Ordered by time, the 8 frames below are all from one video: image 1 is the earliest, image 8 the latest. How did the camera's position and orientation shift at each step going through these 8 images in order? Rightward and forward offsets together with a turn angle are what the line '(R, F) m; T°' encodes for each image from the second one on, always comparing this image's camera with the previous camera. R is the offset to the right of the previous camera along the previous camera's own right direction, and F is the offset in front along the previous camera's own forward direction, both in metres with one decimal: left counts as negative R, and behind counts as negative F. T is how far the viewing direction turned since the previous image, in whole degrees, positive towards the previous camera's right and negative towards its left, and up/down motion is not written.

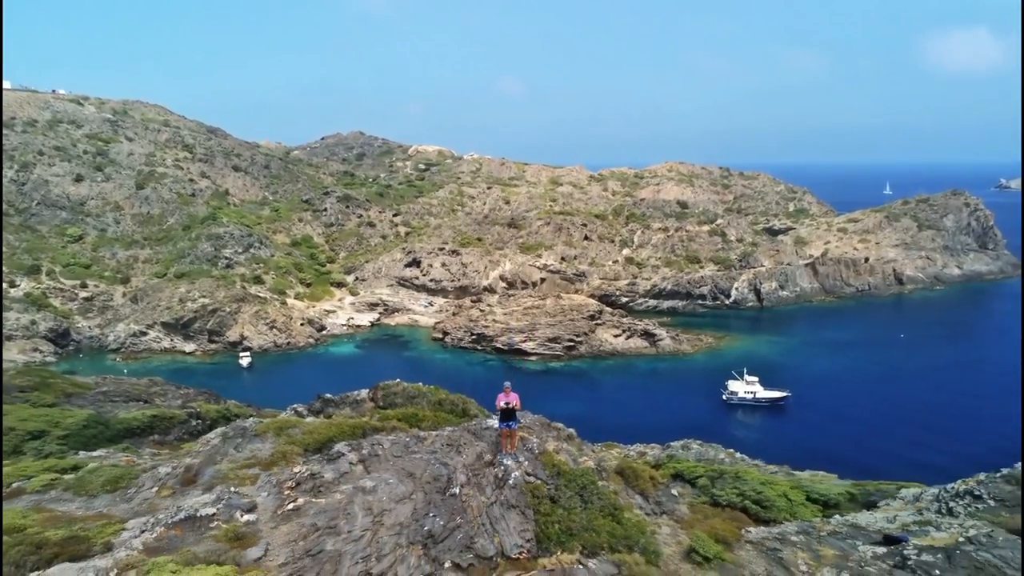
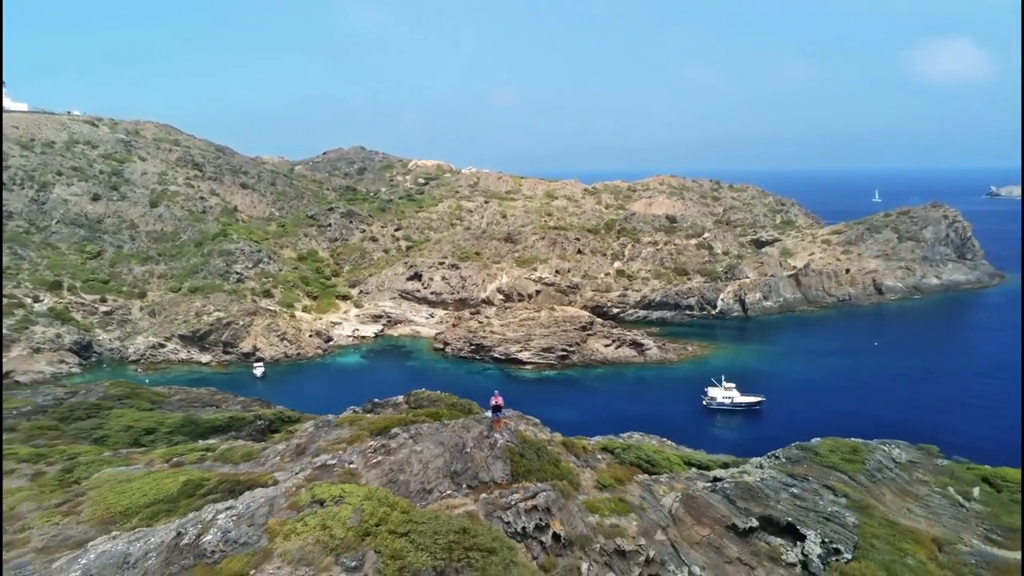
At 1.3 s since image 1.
(+0.1, -3.6) m; 0°
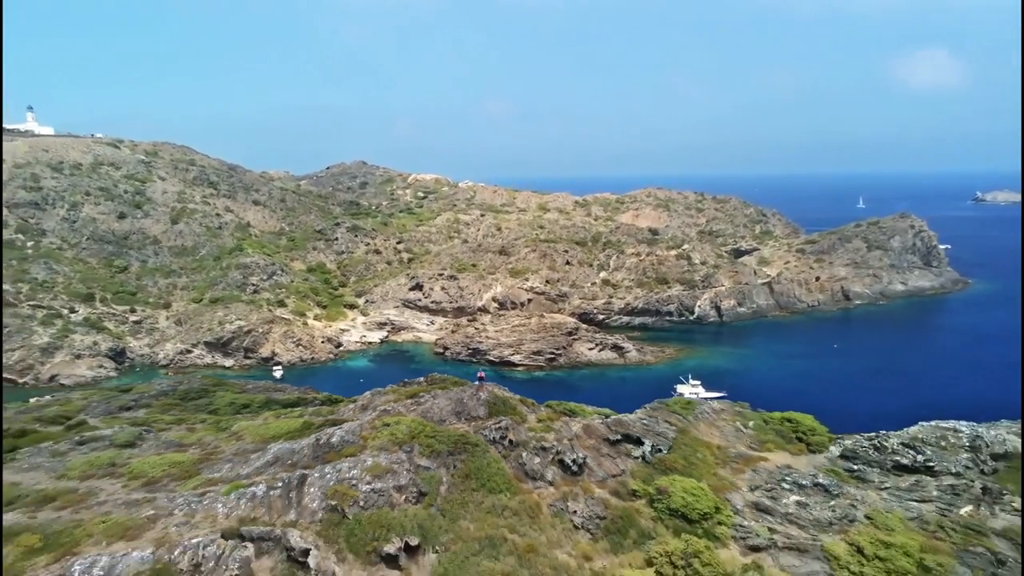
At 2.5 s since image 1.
(+0.4, -6.5) m; 0°
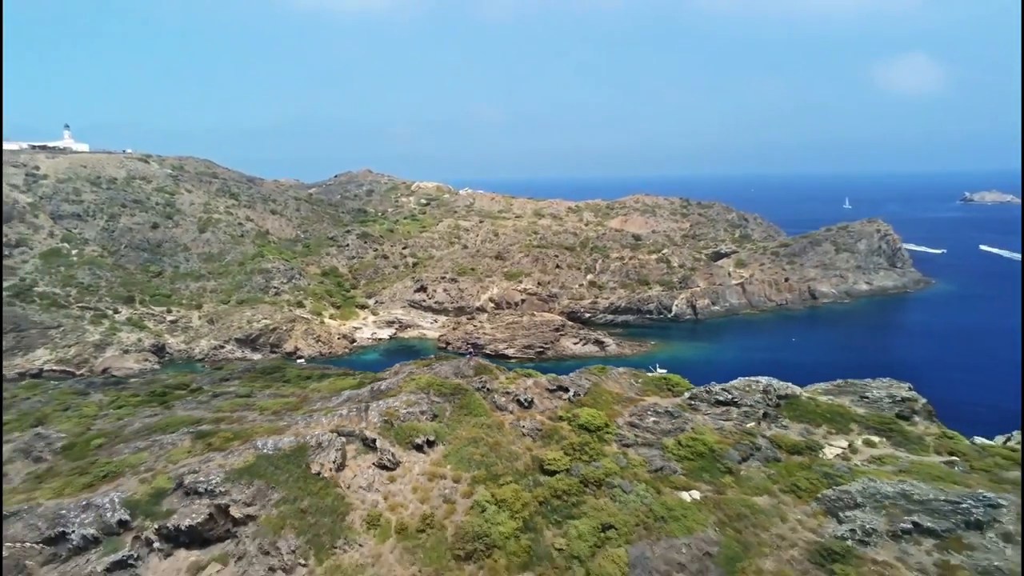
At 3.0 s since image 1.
(+0.7, -8.8) m; 0°
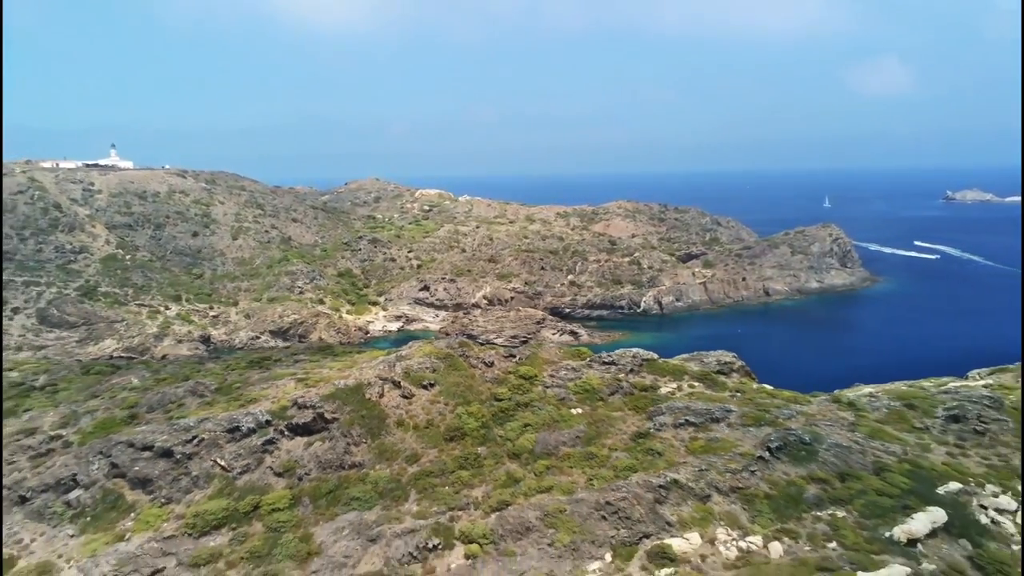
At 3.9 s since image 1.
(+1.6, -14.4) m; 0°
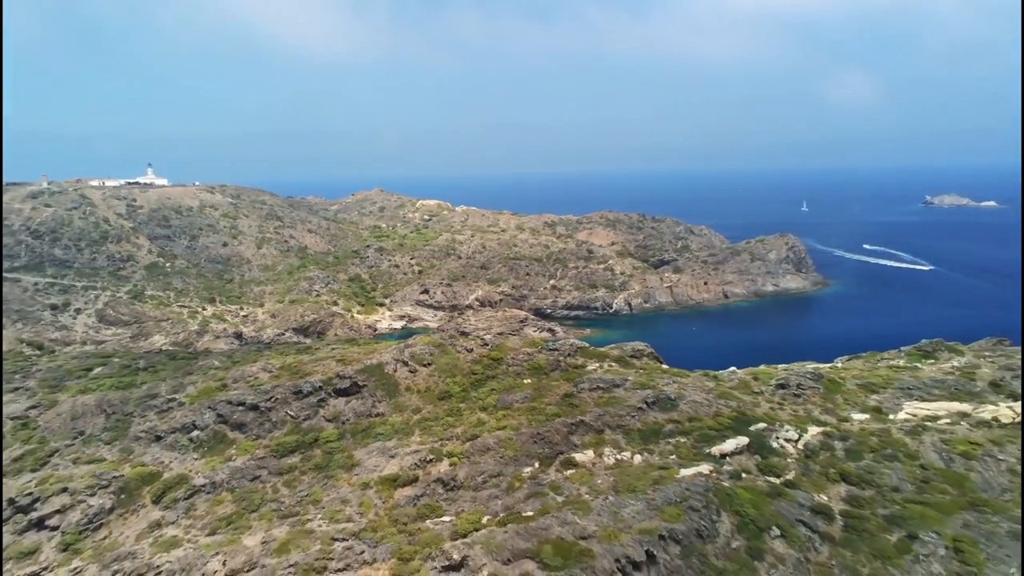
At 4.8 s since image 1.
(+1.8, -15.6) m; 0°
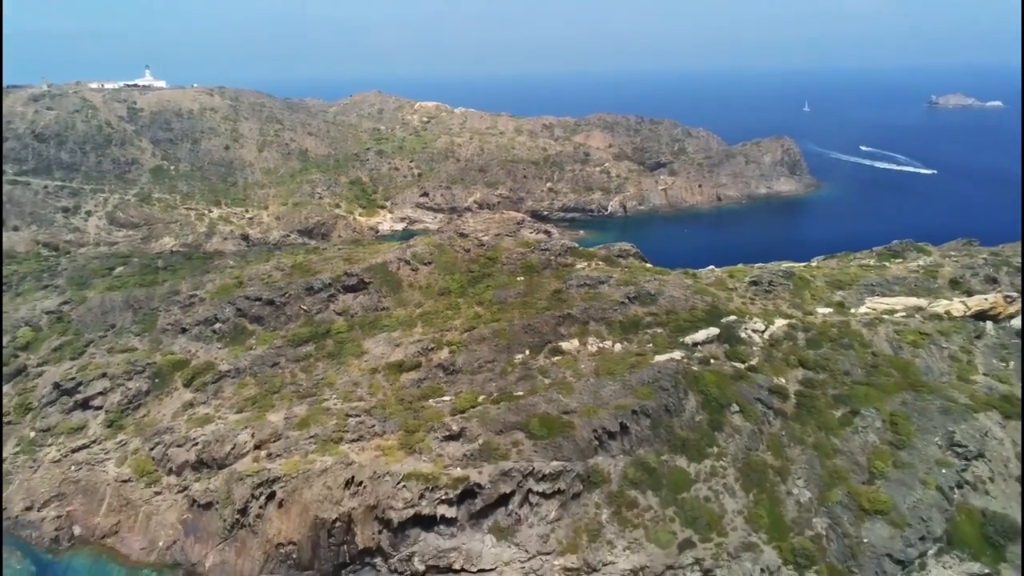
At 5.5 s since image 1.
(+0.4, -3.7) m; 0°
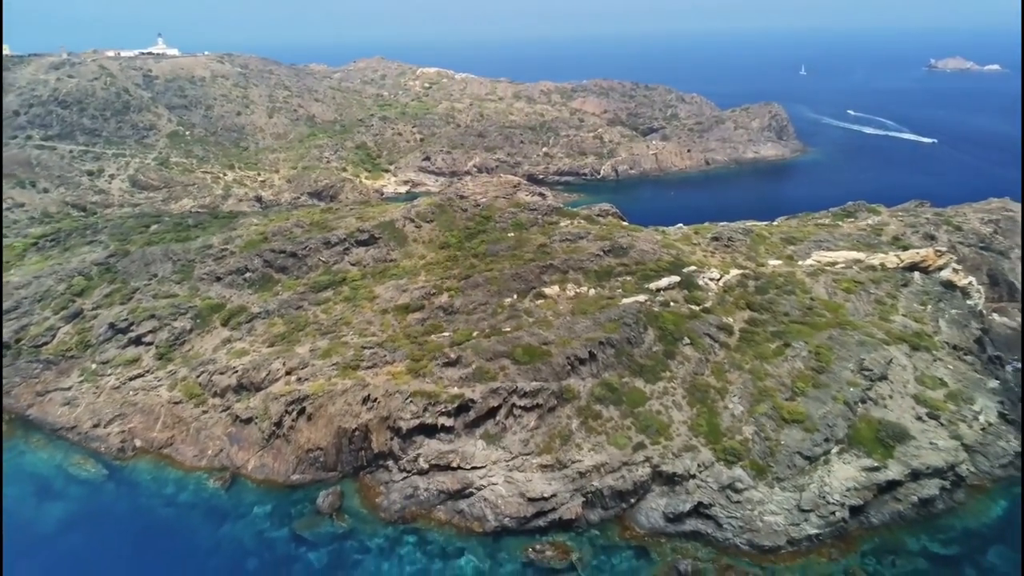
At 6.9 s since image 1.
(+0.8, -7.5) m; 0°
